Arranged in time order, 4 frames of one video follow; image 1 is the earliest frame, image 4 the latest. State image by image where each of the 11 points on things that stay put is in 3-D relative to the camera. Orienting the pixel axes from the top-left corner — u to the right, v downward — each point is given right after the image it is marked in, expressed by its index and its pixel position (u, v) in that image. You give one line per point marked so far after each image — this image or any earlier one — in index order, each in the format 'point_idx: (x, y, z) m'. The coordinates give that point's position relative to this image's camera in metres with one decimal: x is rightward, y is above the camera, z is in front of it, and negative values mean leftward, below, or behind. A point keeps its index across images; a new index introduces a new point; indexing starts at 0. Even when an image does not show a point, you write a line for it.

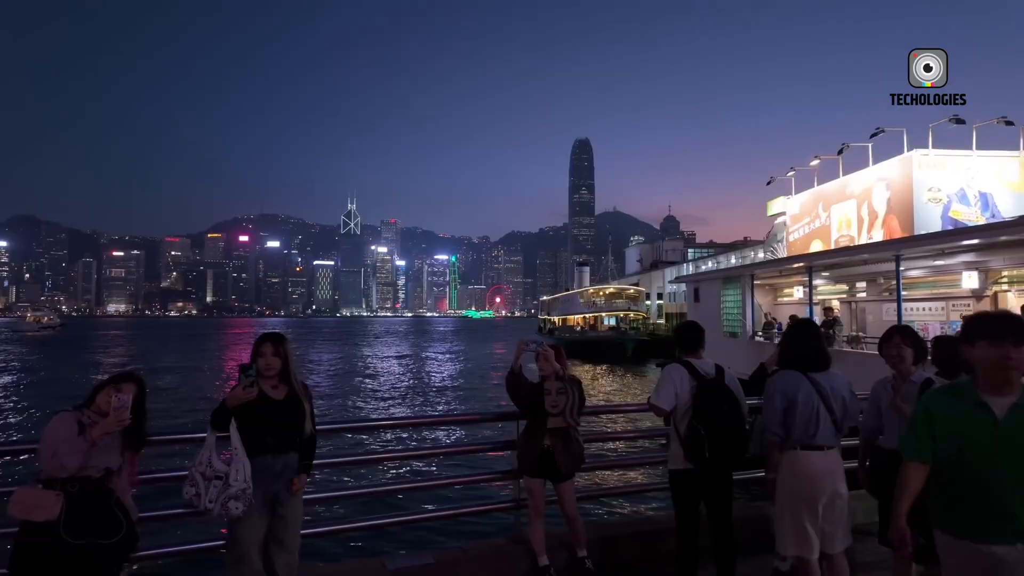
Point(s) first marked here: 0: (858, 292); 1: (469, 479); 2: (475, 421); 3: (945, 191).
0: (+7.9, -0.1, +14.4) m
1: (-0.2, -1.1, +3.5) m
2: (-0.2, -0.8, +3.6) m
3: (+13.6, +3.0, +19.6) m
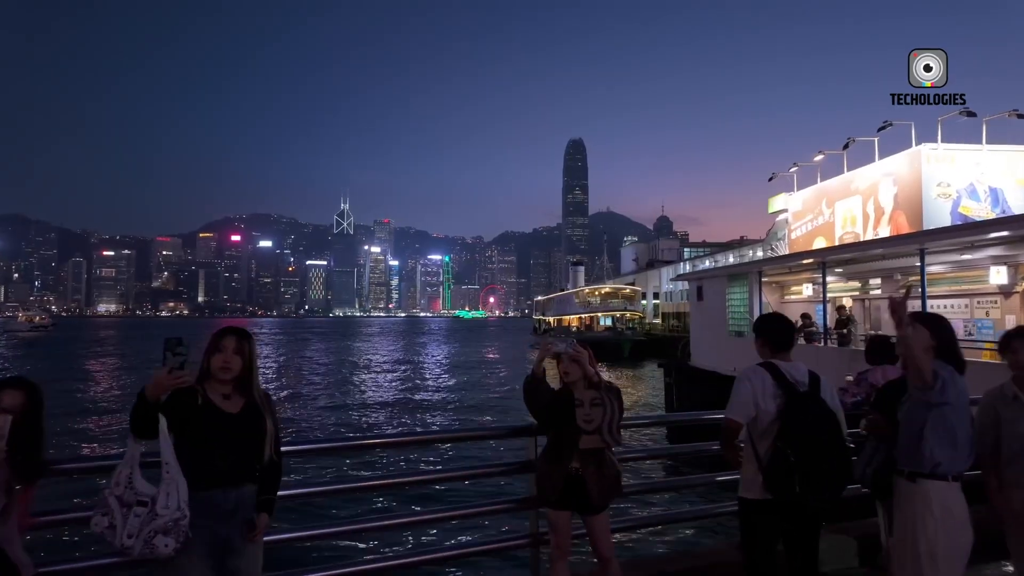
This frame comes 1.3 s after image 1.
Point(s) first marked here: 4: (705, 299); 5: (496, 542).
0: (+7.9, 0.0, +13.8) m
1: (-0.2, -1.0, +2.8) m
2: (-0.2, -0.7, +2.9) m
3: (+13.5, +3.1, +19.1) m
4: (+5.7, -0.3, +18.5) m
5: (-0.1, -1.1, +2.8) m
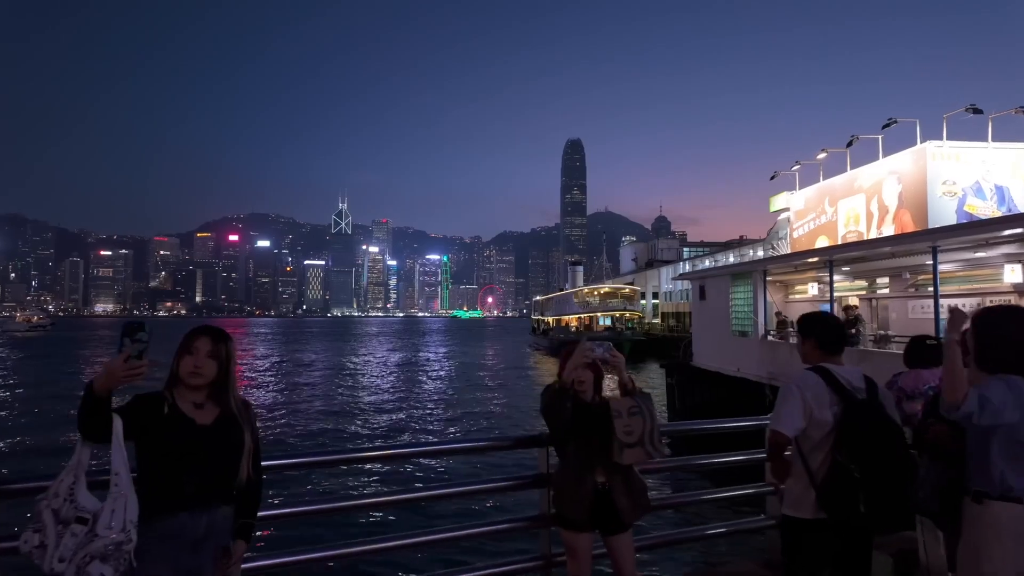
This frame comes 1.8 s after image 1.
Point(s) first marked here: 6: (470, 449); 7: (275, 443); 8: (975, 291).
0: (+7.9, 0.0, +13.5) m
1: (-0.1, -1.0, +2.5) m
2: (-0.1, -0.7, +2.6) m
3: (+13.5, +3.1, +18.9) m
4: (+5.7, -0.3, +18.2) m
5: (0.0, -1.1, +2.5) m
6: (-0.2, -0.7, +2.6) m
7: (-6.9, -4.5, +18.4) m
8: (+8.3, 0.0, +11.3) m
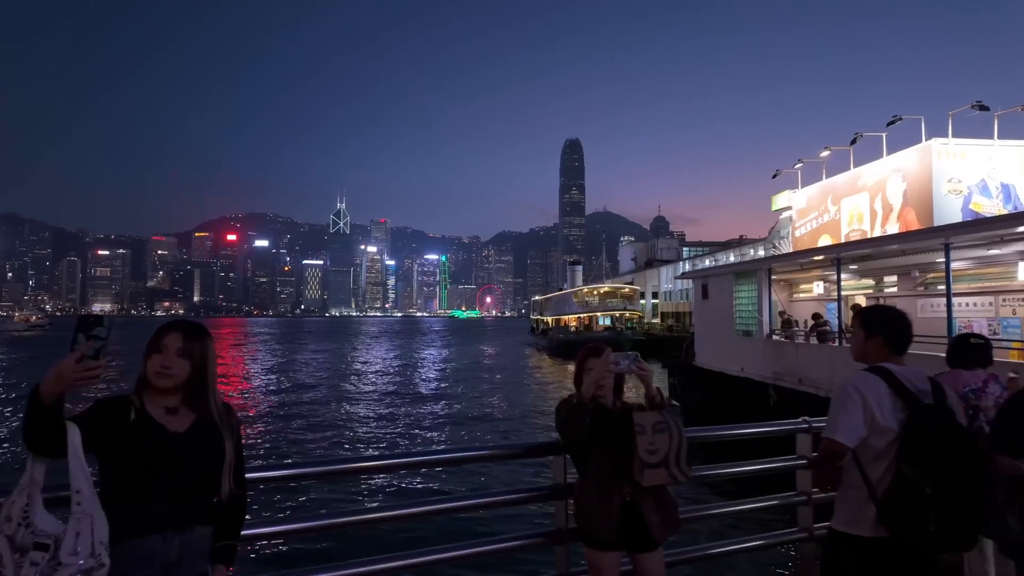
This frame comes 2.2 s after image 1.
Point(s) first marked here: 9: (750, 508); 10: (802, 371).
0: (+7.9, 0.0, +13.3) m
1: (-0.1, -0.9, +2.3) m
2: (-0.1, -0.6, +2.4) m
3: (+13.5, +3.1, +18.7) m
4: (+5.7, -0.3, +18.0) m
5: (0.0, -1.1, +2.2) m
6: (-0.2, -0.6, +2.4) m
7: (-6.9, -4.5, +18.1) m
8: (+8.4, 0.0, +11.1) m
9: (+1.1, -1.0, +2.9) m
10: (+6.2, -1.8, +13.4) m
